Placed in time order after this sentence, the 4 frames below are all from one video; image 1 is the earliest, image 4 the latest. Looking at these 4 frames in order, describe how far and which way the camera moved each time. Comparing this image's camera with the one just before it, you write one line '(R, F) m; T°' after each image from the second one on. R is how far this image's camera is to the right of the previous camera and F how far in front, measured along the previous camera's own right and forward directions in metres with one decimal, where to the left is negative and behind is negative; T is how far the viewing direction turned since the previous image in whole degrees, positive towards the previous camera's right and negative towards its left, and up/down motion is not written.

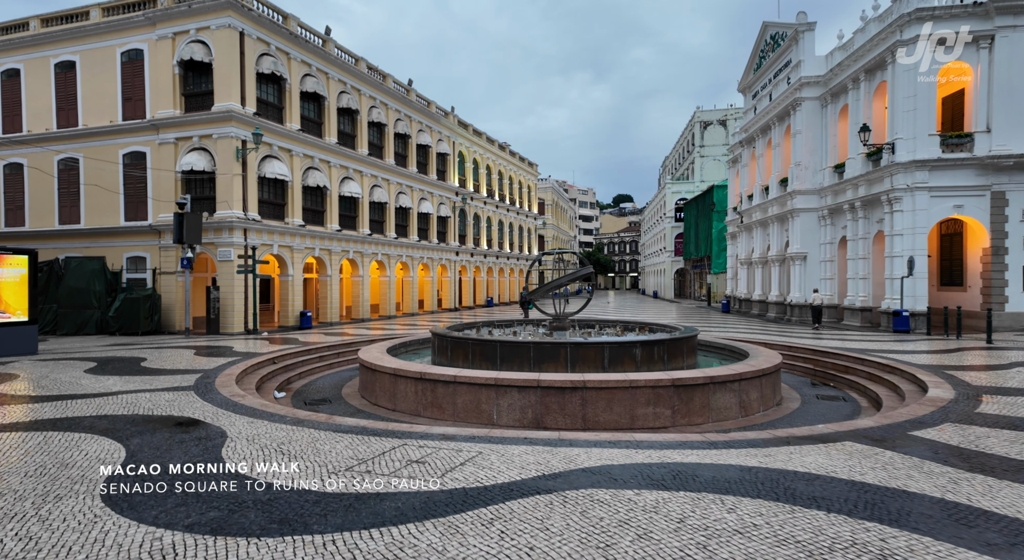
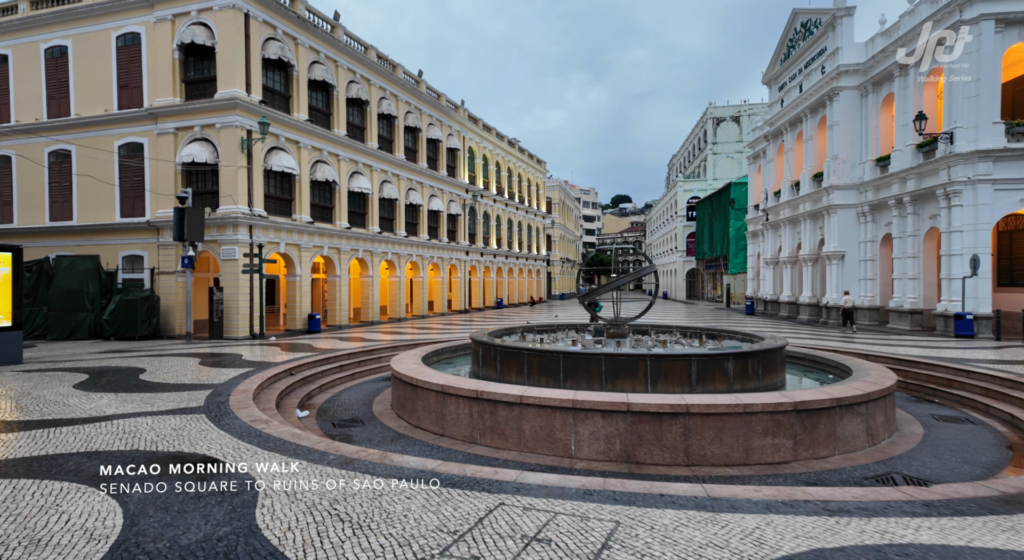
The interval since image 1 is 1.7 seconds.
(-1.0, +1.4) m; 0°
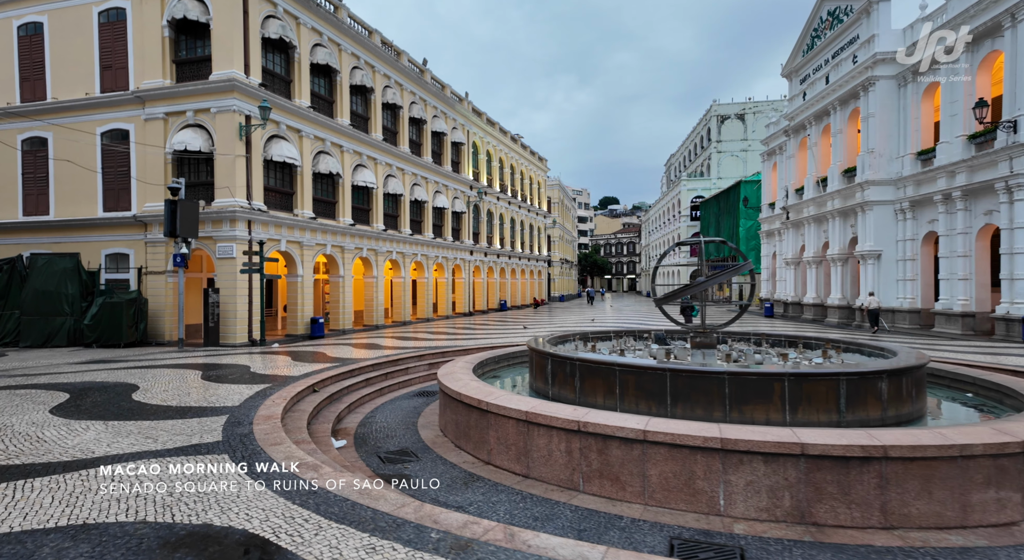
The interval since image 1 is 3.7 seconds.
(-1.3, +1.6) m; +1°
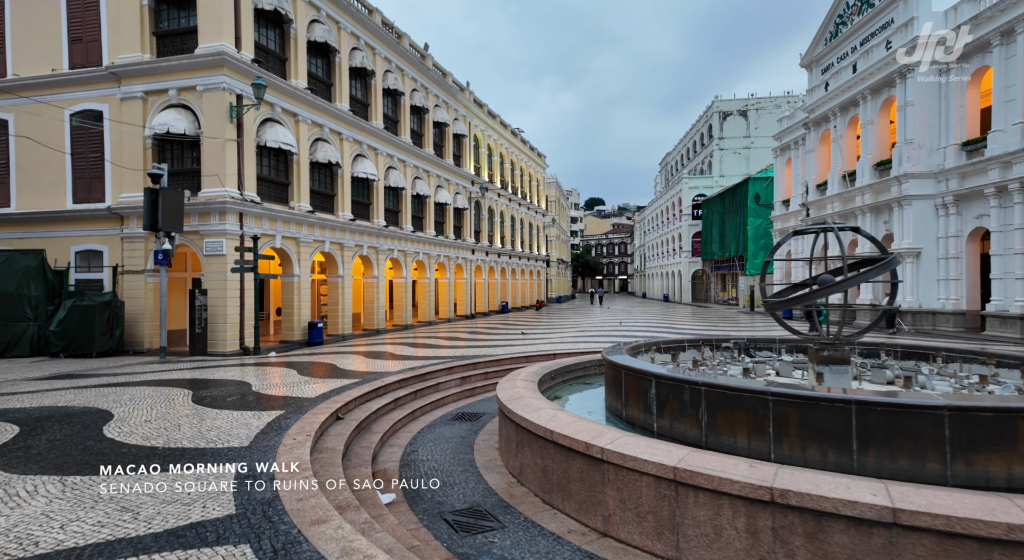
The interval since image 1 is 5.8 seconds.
(-1.2, +1.8) m; +2°
